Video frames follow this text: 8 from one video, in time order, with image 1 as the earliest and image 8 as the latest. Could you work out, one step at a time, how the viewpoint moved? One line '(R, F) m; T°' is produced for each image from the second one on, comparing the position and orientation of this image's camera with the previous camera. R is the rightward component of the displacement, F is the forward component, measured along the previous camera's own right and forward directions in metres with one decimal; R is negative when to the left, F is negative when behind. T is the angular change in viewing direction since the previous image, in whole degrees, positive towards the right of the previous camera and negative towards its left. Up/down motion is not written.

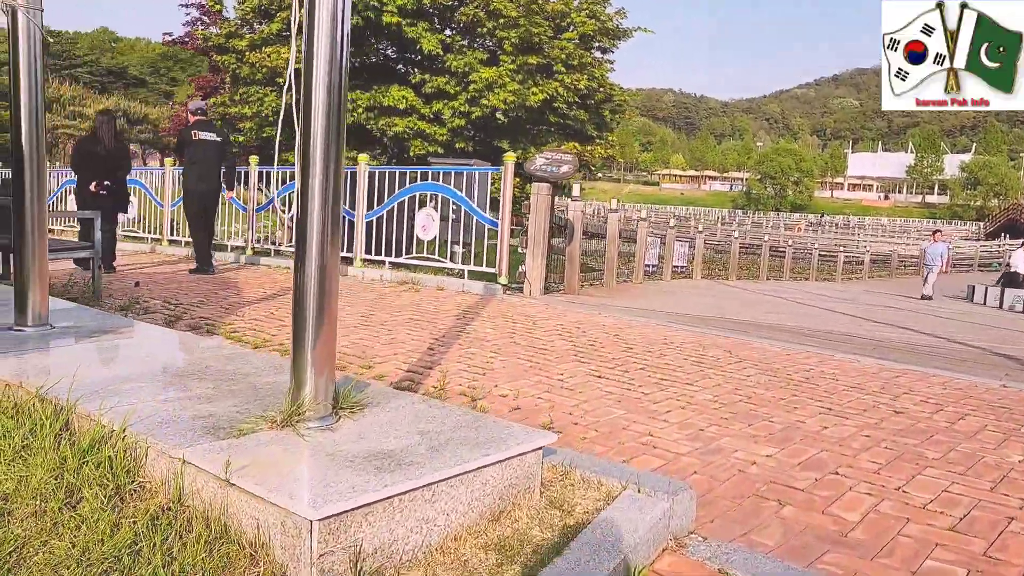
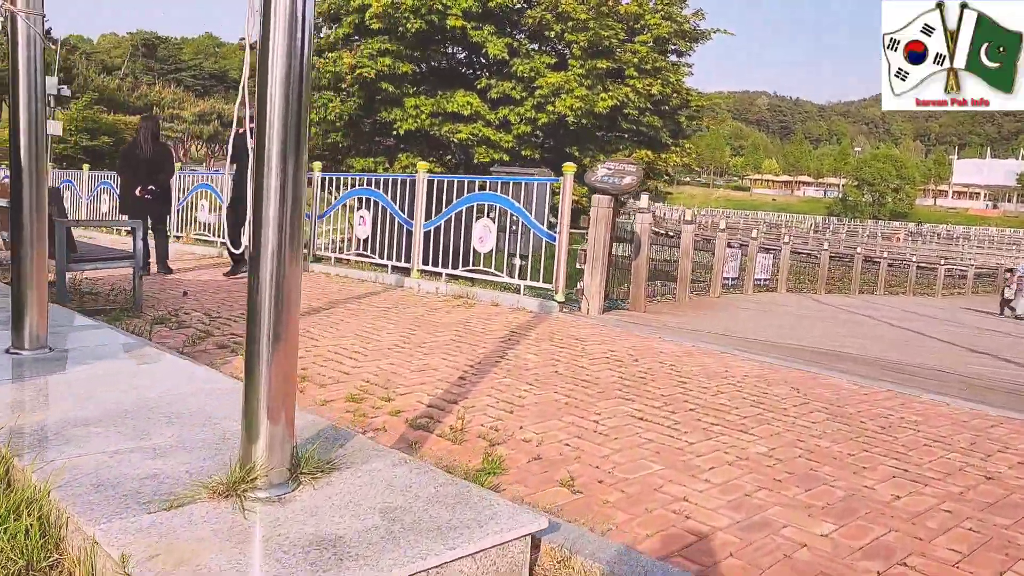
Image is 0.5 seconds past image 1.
(+0.2, +0.4) m; -6°
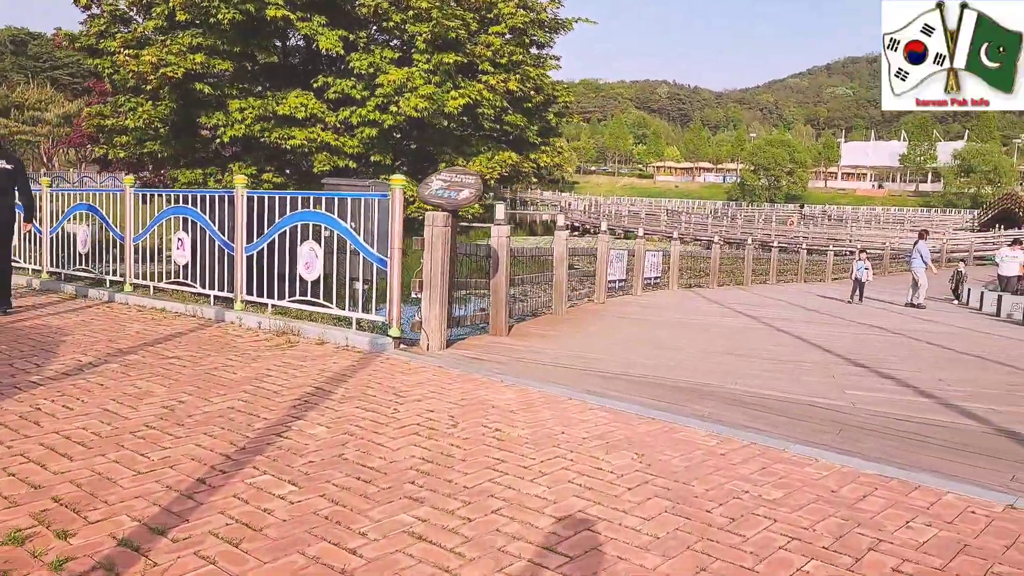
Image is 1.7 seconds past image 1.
(+0.7, +1.0) m; +6°
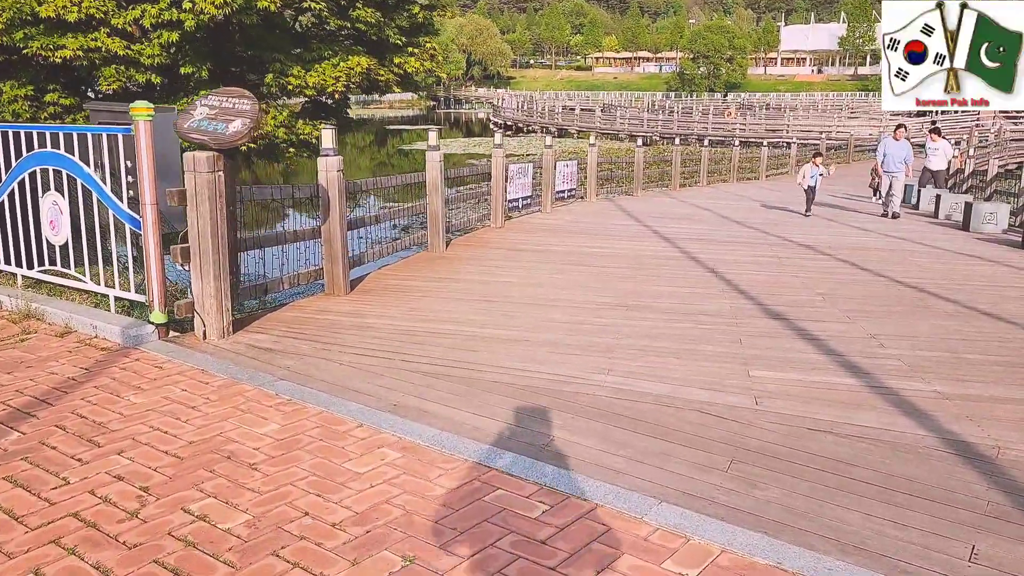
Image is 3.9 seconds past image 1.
(+0.9, +1.7) m; +3°
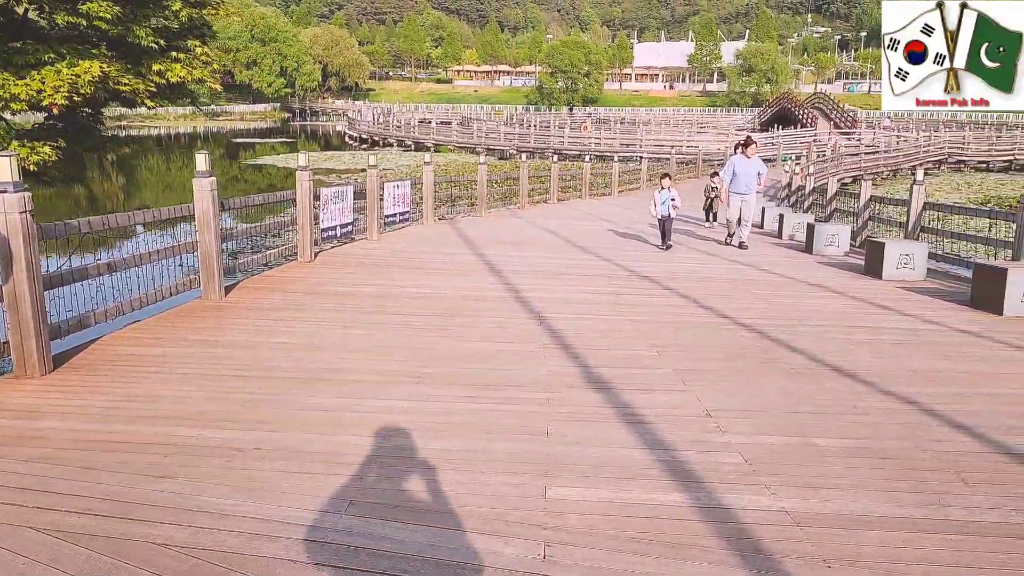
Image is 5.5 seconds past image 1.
(+0.7, +1.3) m; +9°
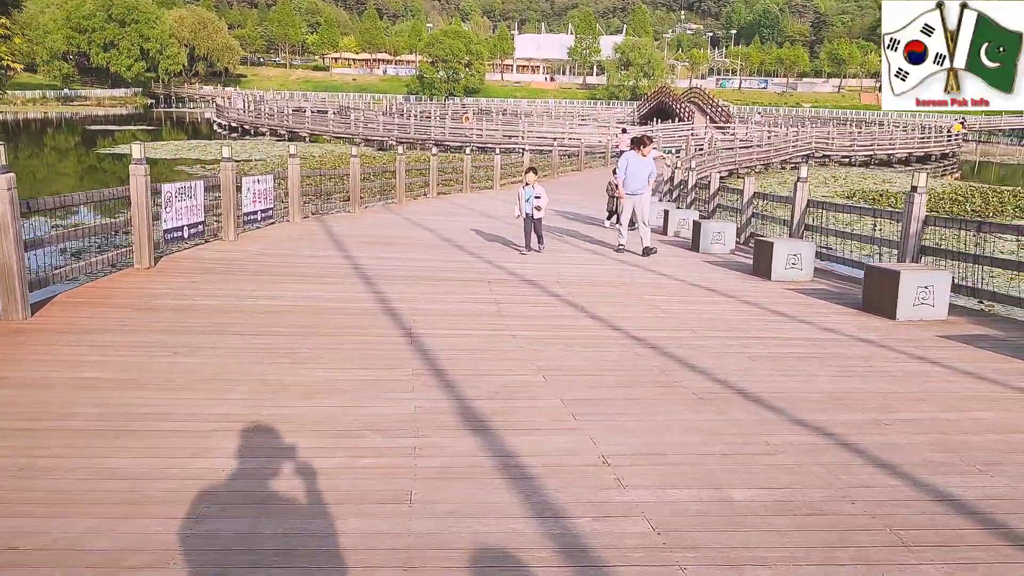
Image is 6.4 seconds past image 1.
(+0.1, +0.8) m; +8°
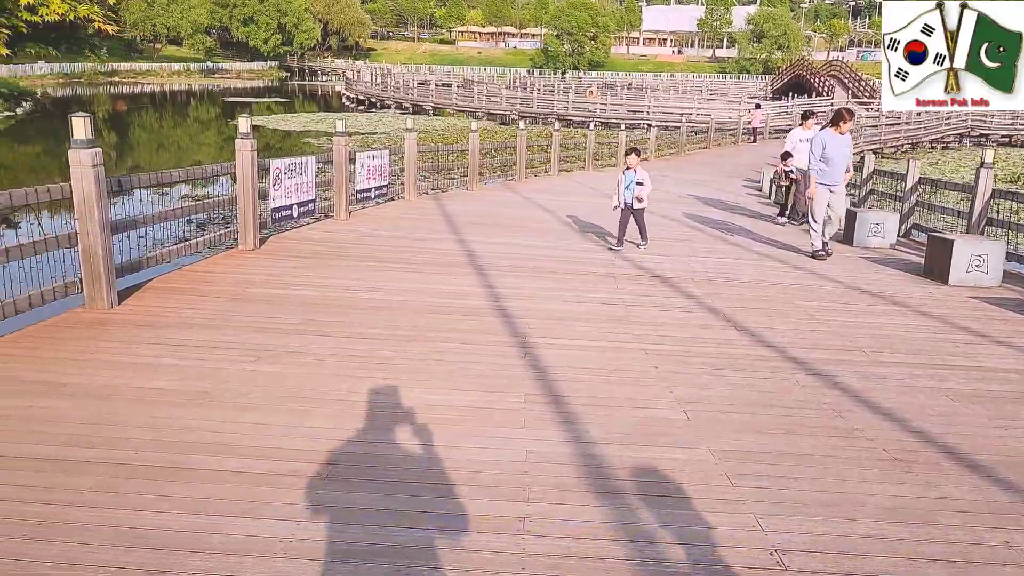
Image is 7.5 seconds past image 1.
(-0.1, +1.0) m; -8°
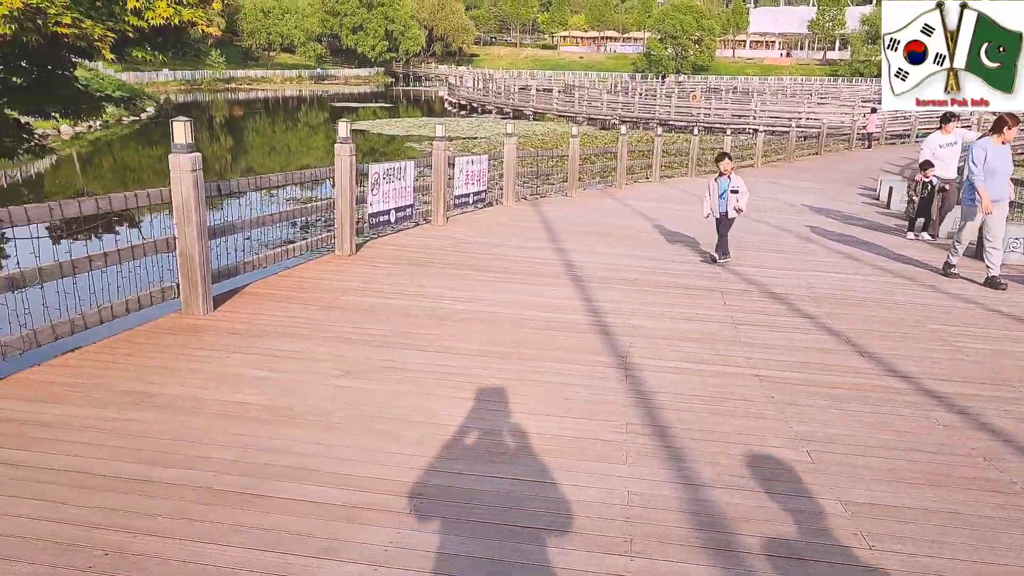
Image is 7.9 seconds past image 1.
(0.0, +0.3) m; -7°
